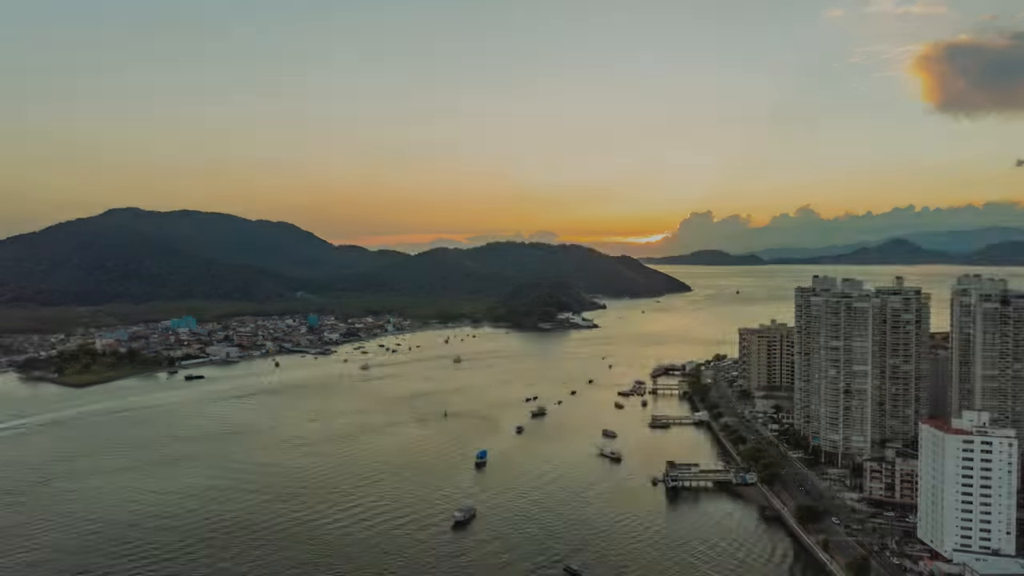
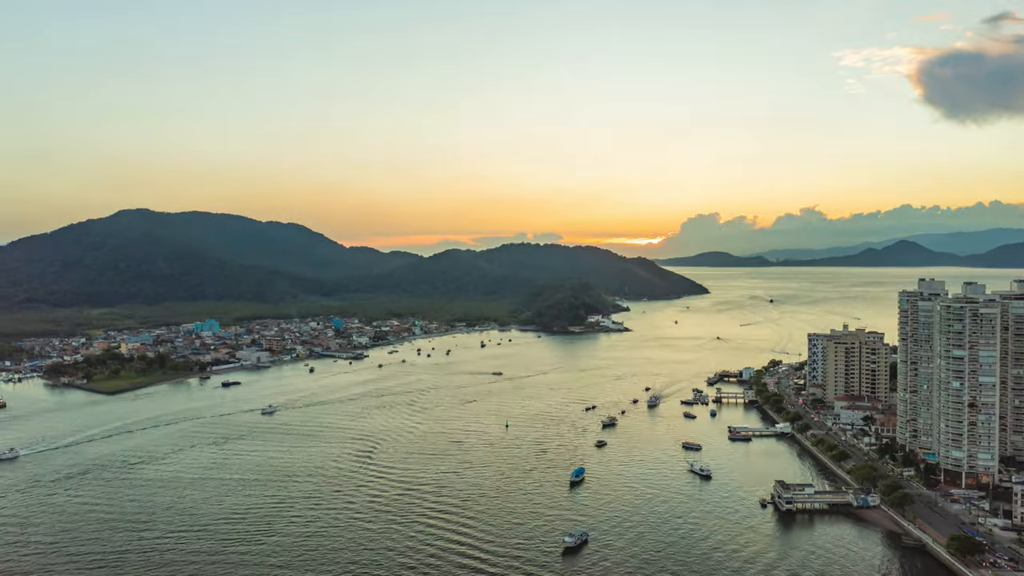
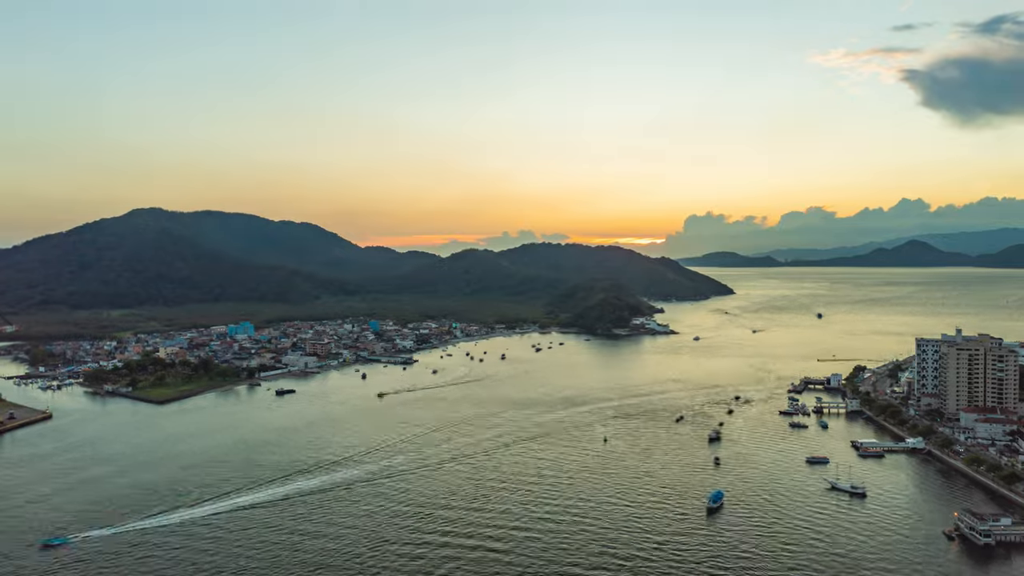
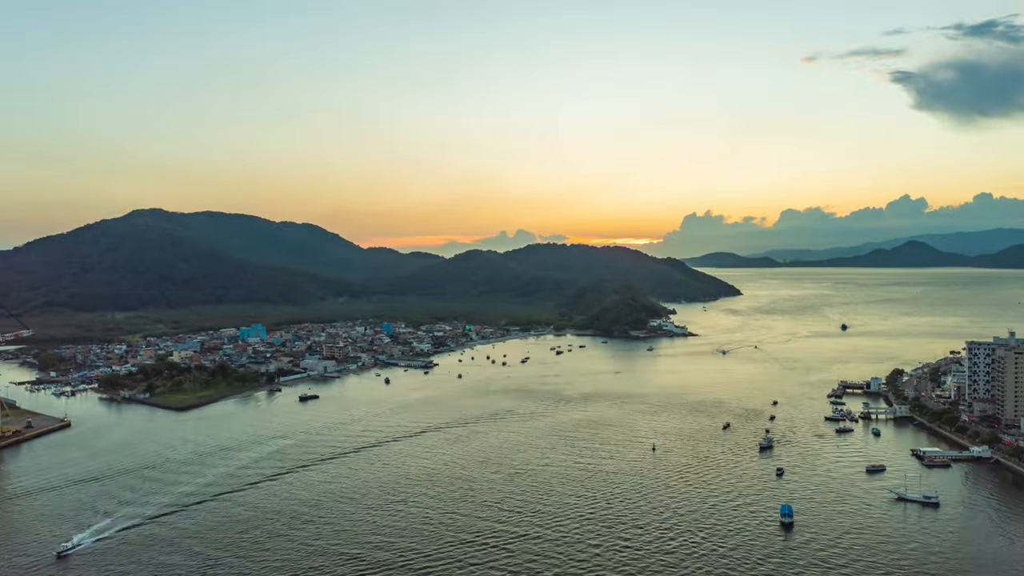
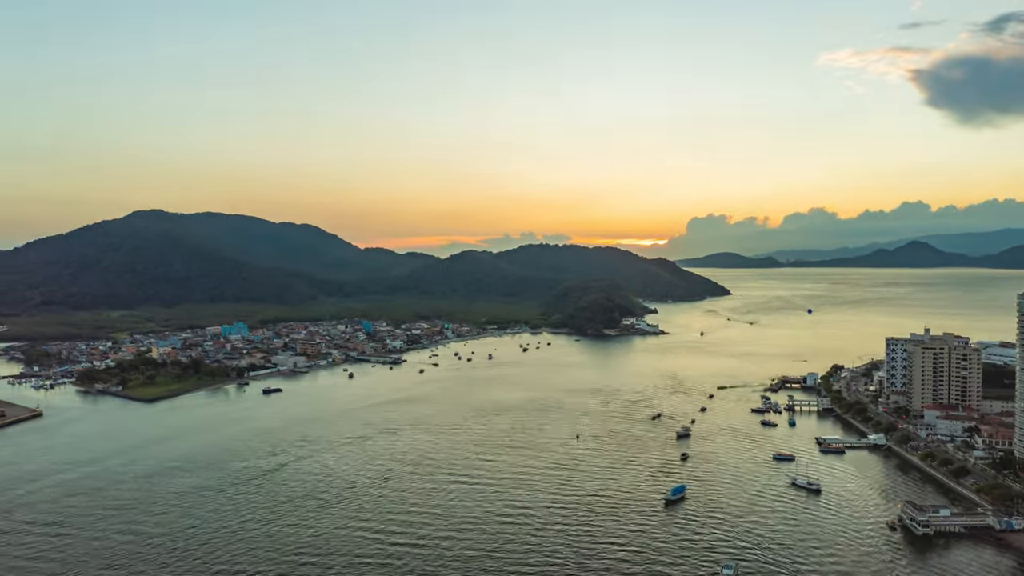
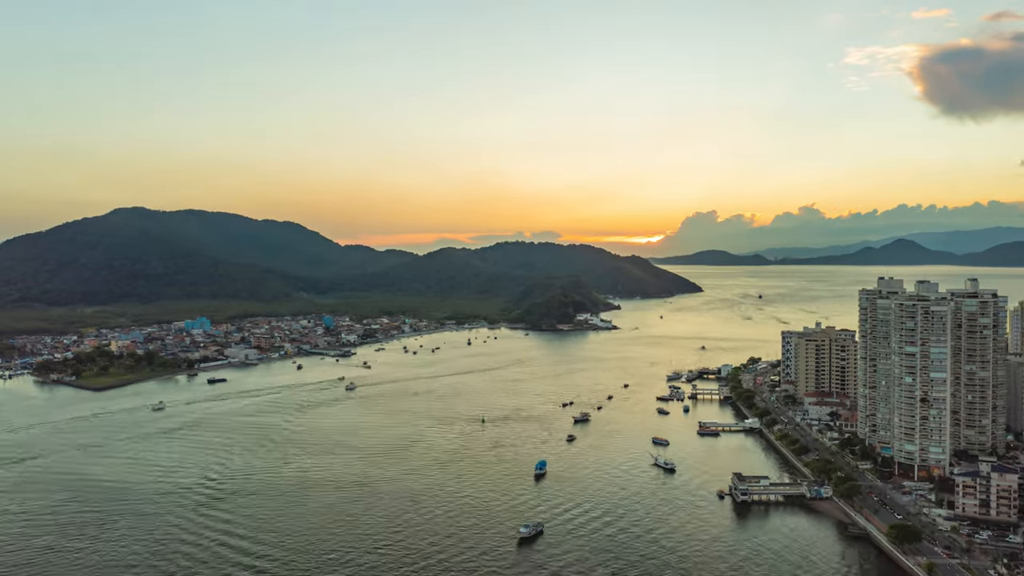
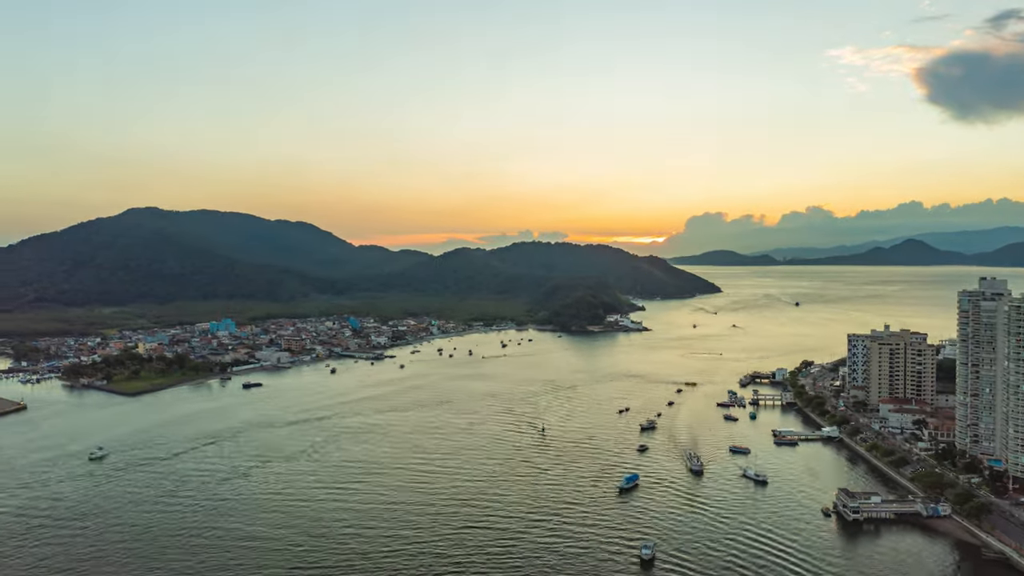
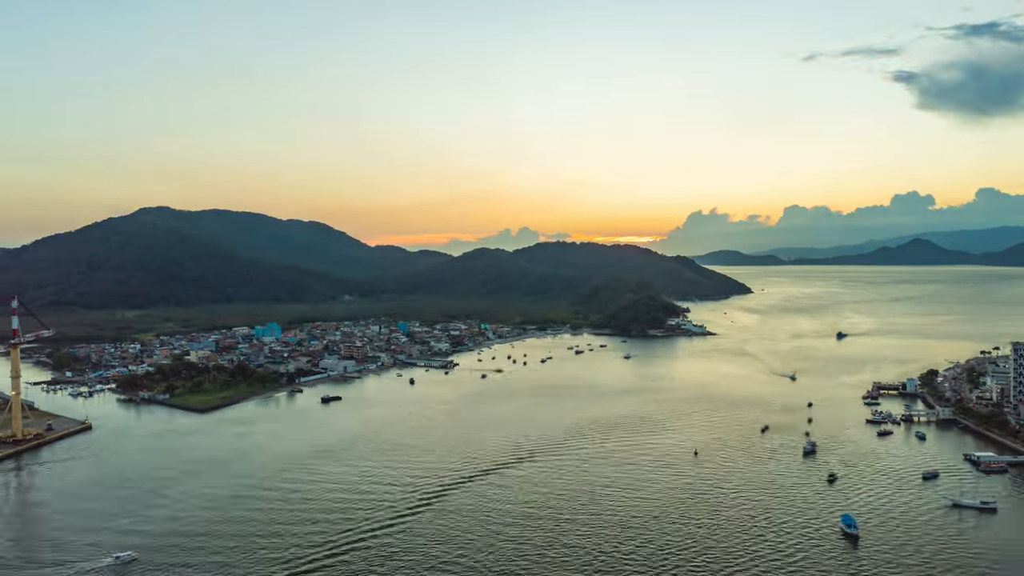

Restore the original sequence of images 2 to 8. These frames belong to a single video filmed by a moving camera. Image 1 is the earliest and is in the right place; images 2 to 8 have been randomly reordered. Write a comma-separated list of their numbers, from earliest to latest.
6, 2, 7, 5, 3, 4, 8
